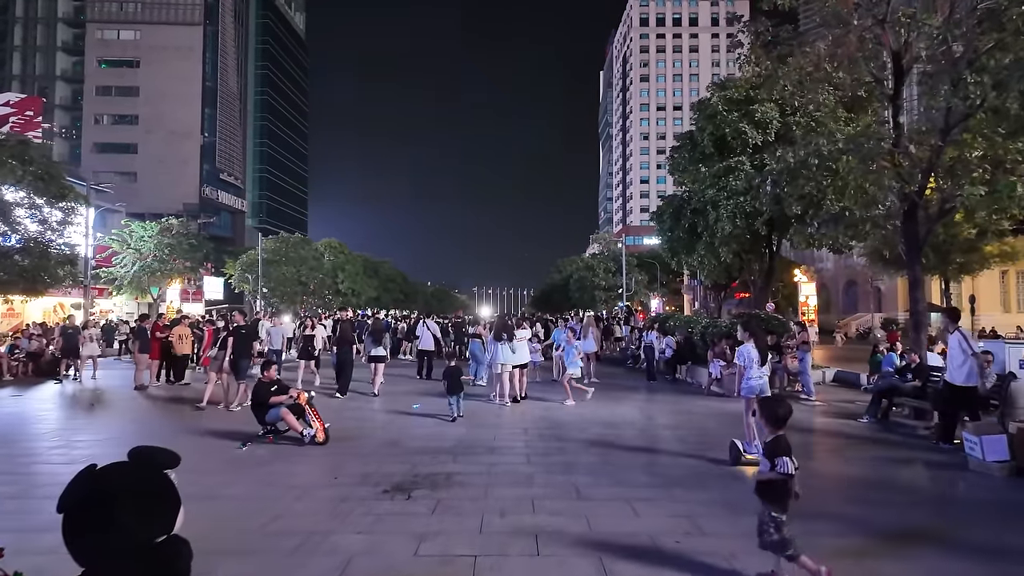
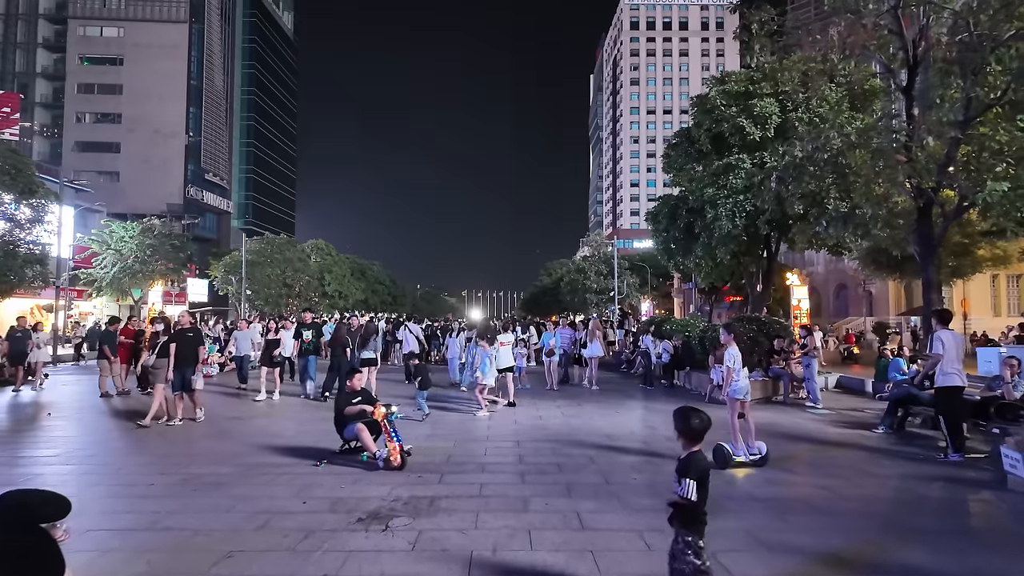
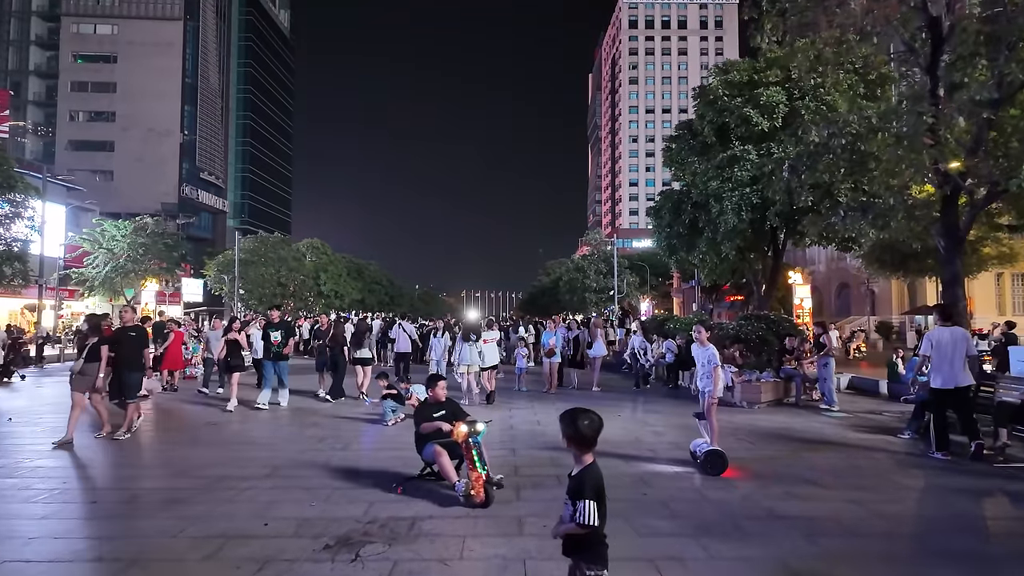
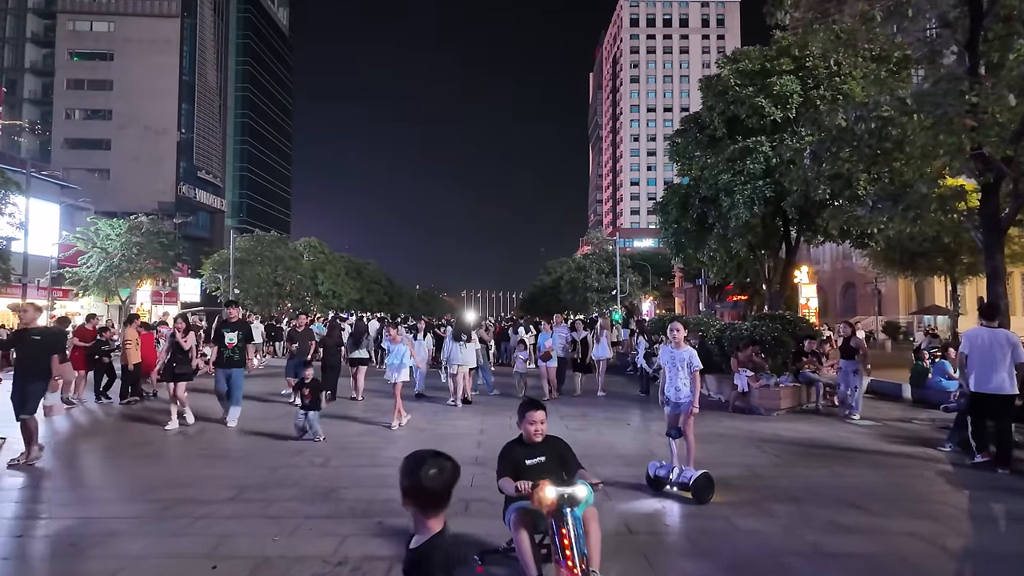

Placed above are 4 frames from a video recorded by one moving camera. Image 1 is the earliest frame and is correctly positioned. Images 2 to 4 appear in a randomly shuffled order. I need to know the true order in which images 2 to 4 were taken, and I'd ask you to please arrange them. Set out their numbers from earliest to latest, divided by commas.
2, 3, 4
